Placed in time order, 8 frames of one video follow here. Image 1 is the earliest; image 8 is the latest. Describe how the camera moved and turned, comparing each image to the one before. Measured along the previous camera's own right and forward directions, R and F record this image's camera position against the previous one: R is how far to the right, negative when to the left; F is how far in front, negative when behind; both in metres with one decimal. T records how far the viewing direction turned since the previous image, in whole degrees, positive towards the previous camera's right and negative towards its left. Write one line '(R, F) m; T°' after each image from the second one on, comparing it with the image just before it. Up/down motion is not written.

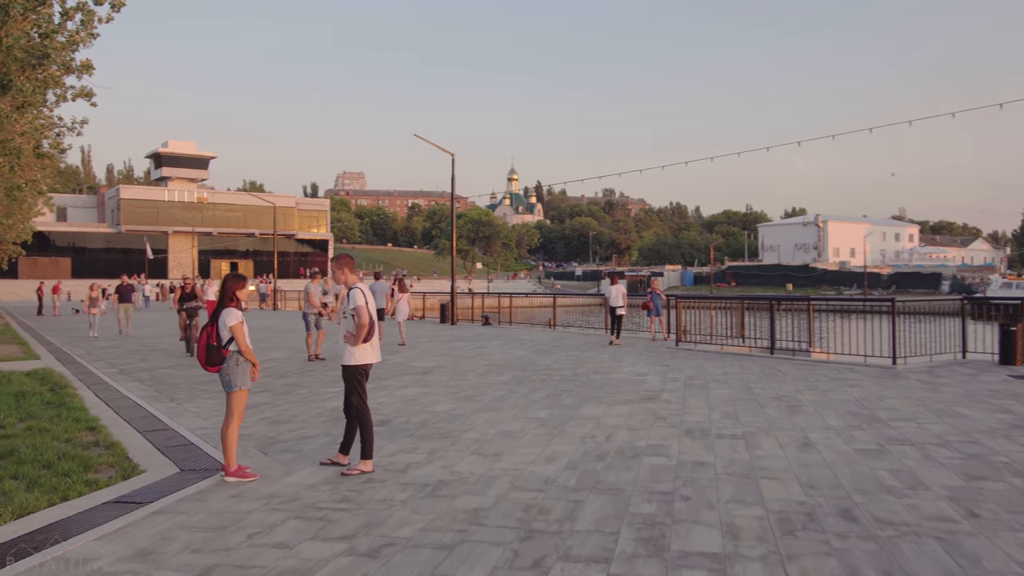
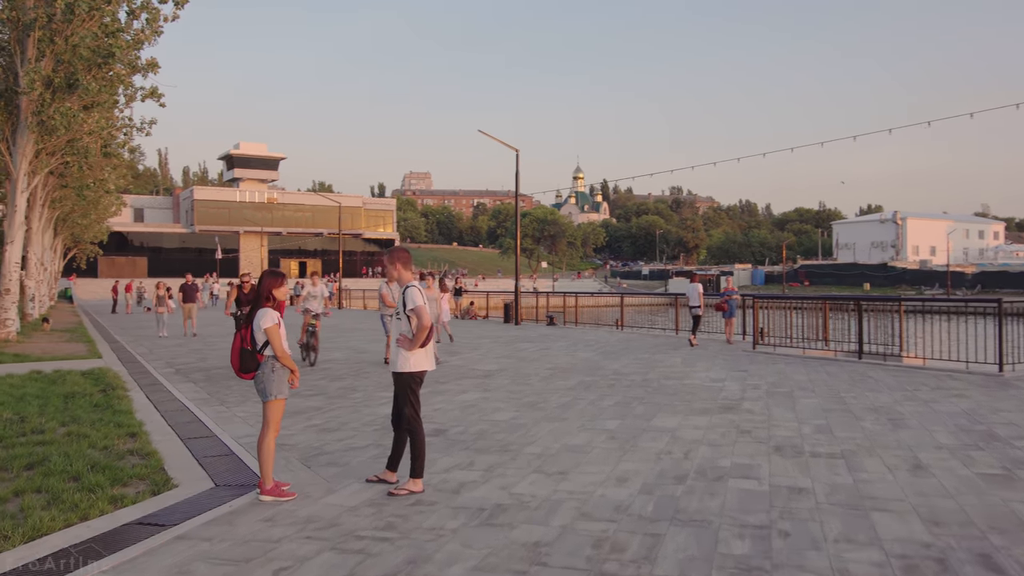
(0.0, +0.8) m; -5°
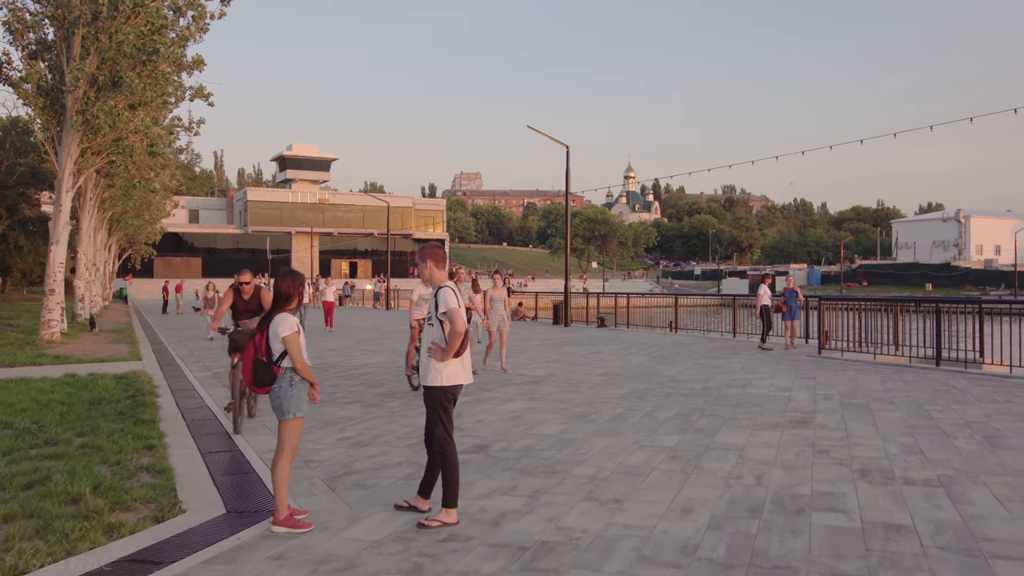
(0.0, +0.7) m; -4°
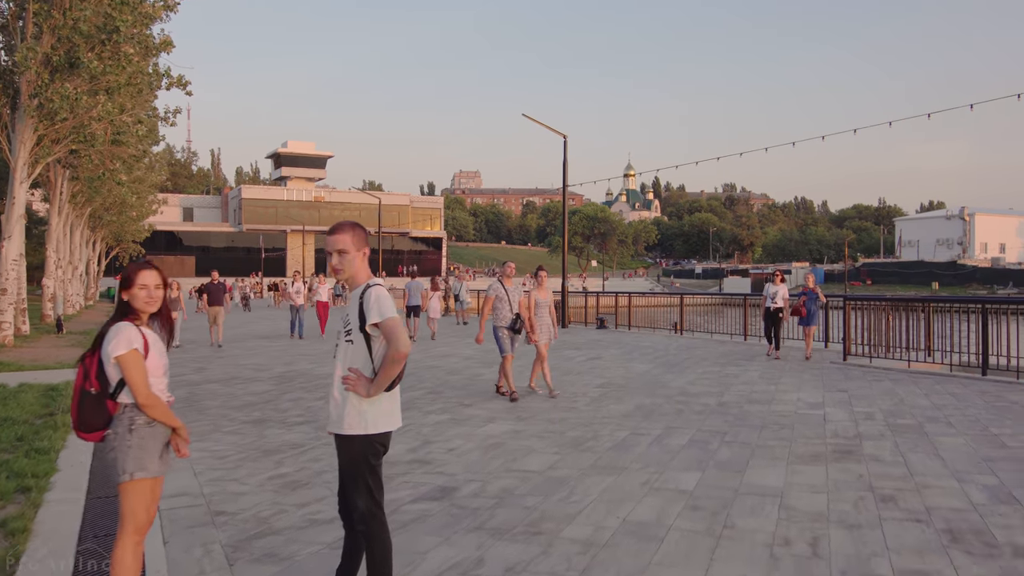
(+0.2, +1.6) m; 0°
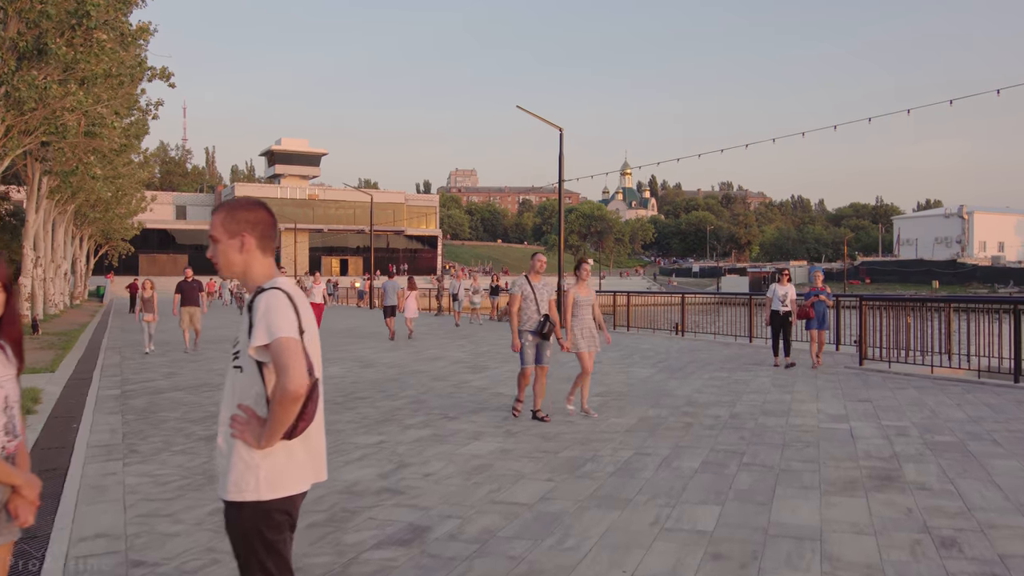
(+0.1, +1.0) m; 0°
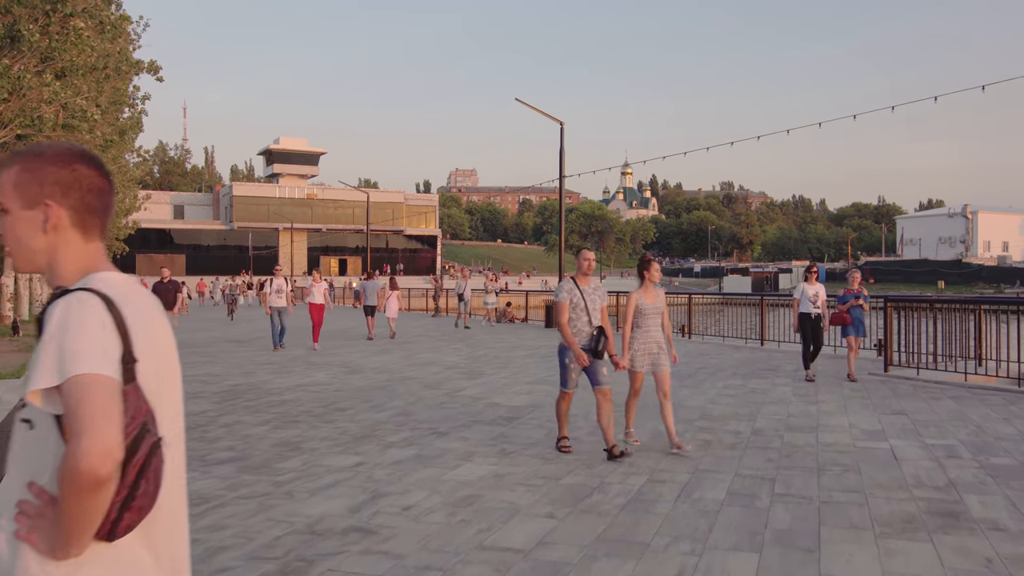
(+0.1, +0.9) m; 0°
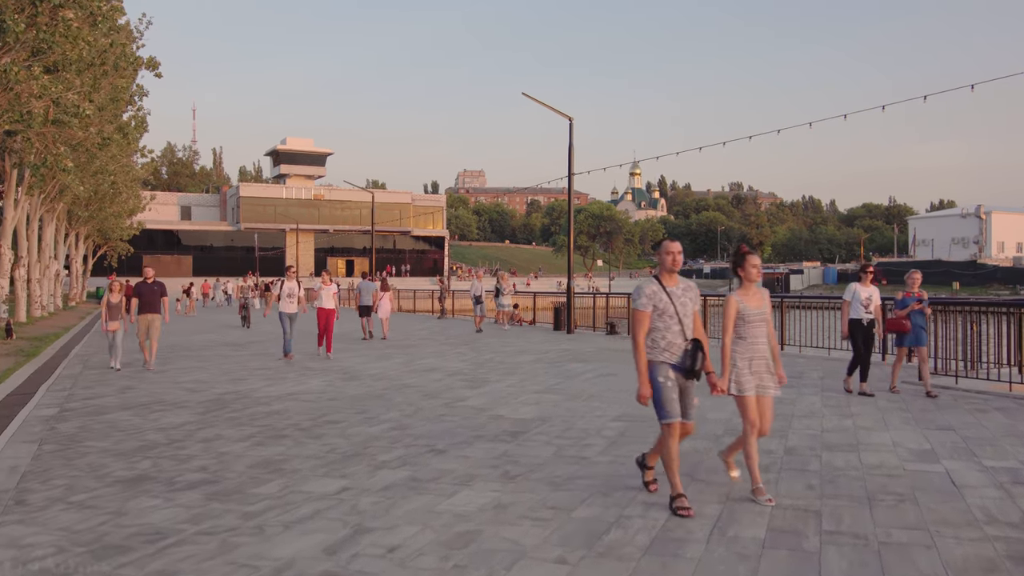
(0.0, +0.8) m; -1°
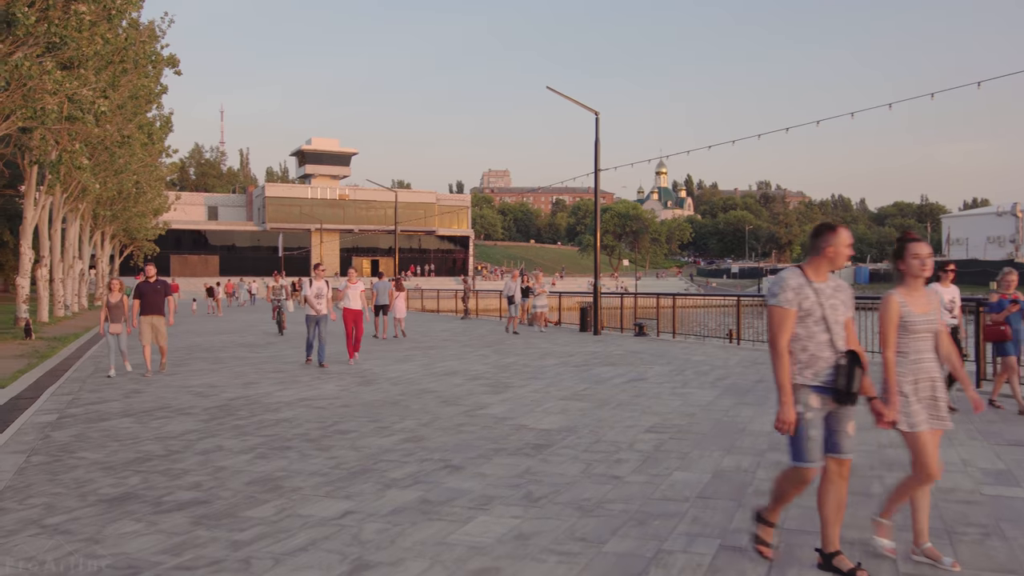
(0.0, +0.7) m; -2°
